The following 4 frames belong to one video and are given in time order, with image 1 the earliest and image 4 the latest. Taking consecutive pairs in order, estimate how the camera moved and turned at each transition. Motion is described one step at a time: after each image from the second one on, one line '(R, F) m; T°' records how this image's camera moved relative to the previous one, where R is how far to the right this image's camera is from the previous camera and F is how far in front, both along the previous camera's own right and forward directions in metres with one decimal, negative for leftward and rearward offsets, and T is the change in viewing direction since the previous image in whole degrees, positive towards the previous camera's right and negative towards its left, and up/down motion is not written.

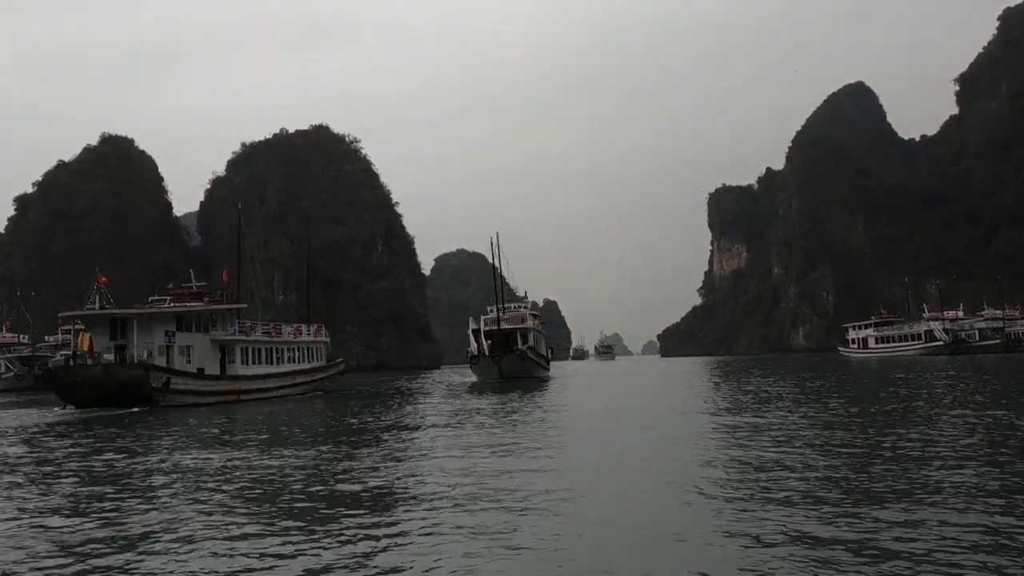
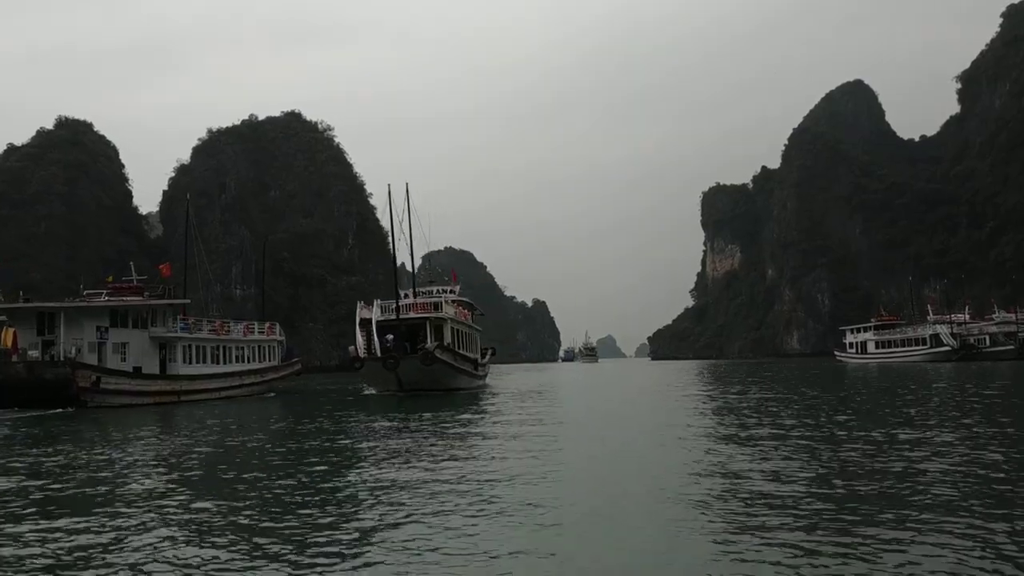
(+1.0, +2.3) m; 0°
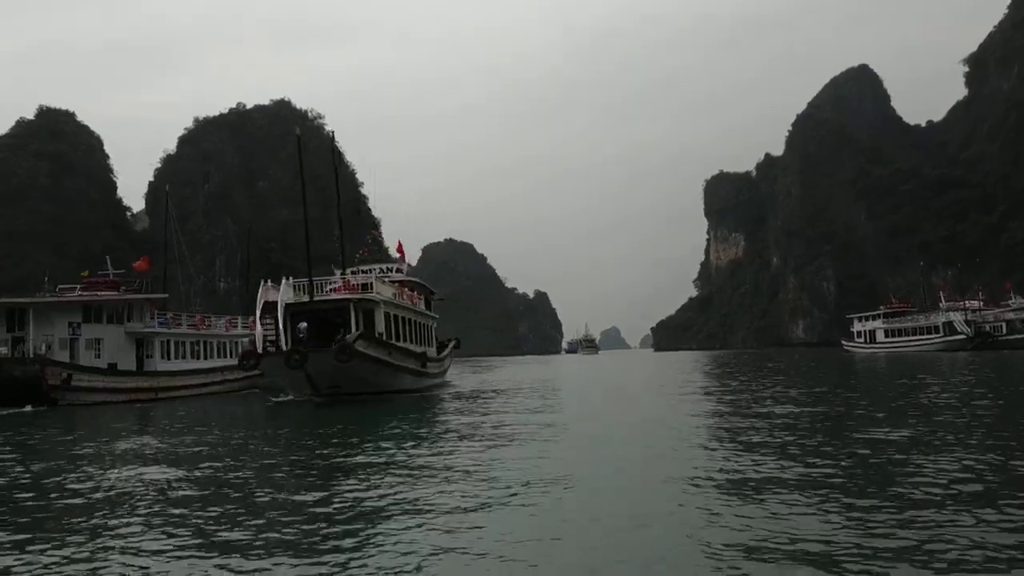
(+0.4, +1.2) m; 0°
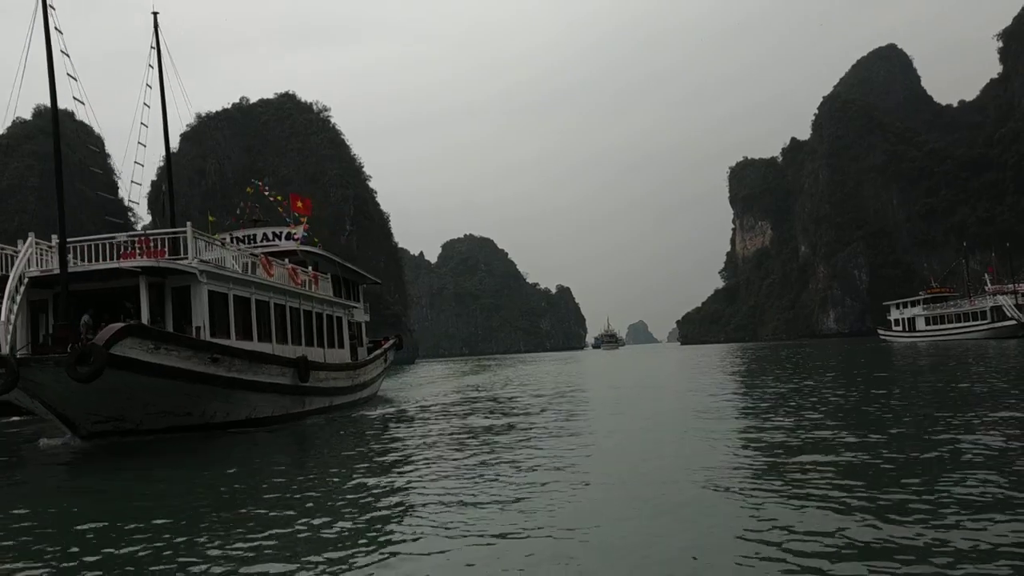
(+0.6, +1.5) m; -2°
